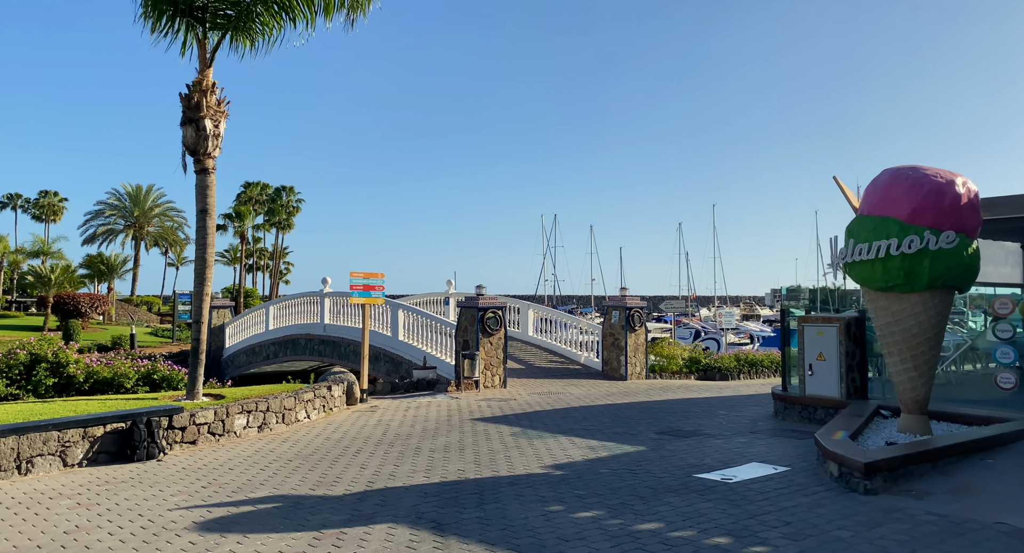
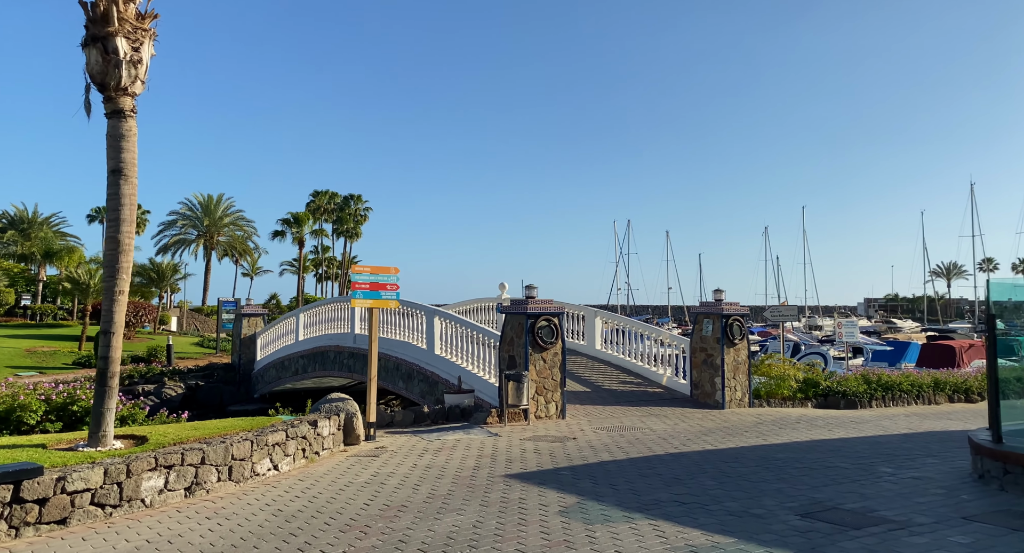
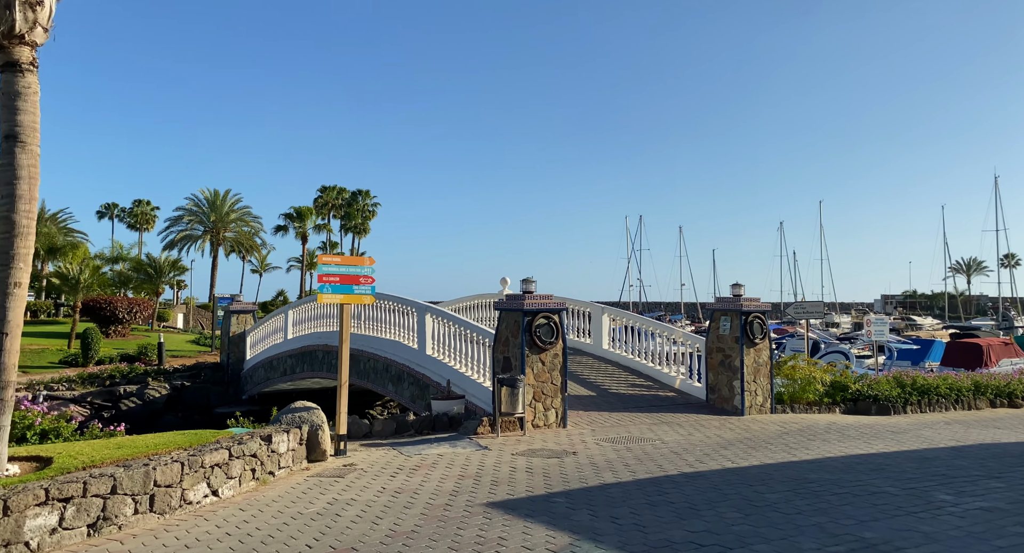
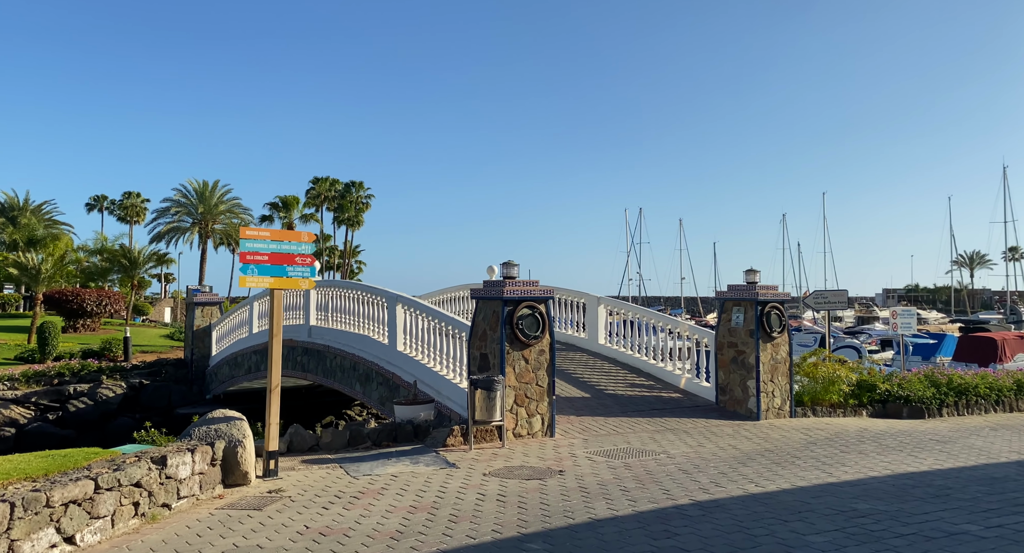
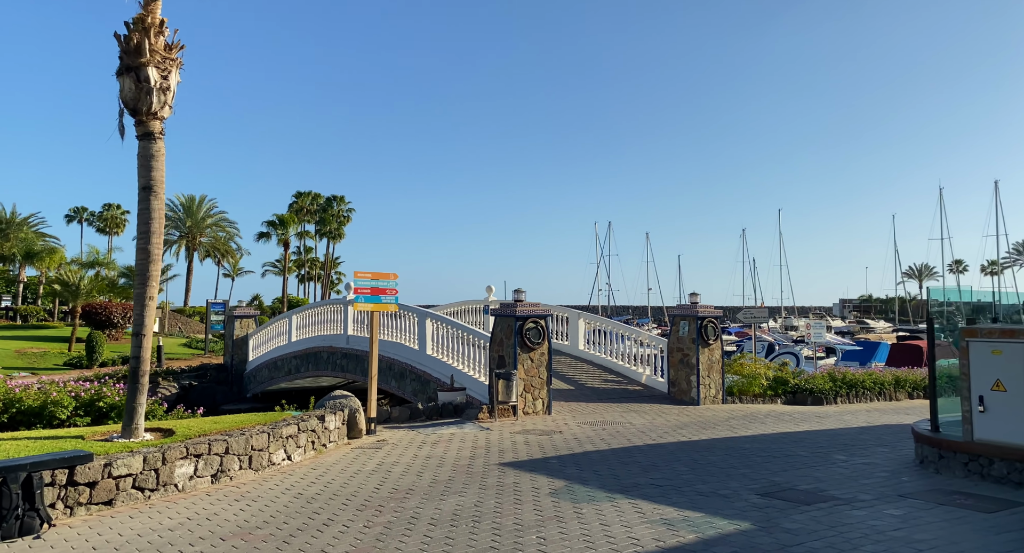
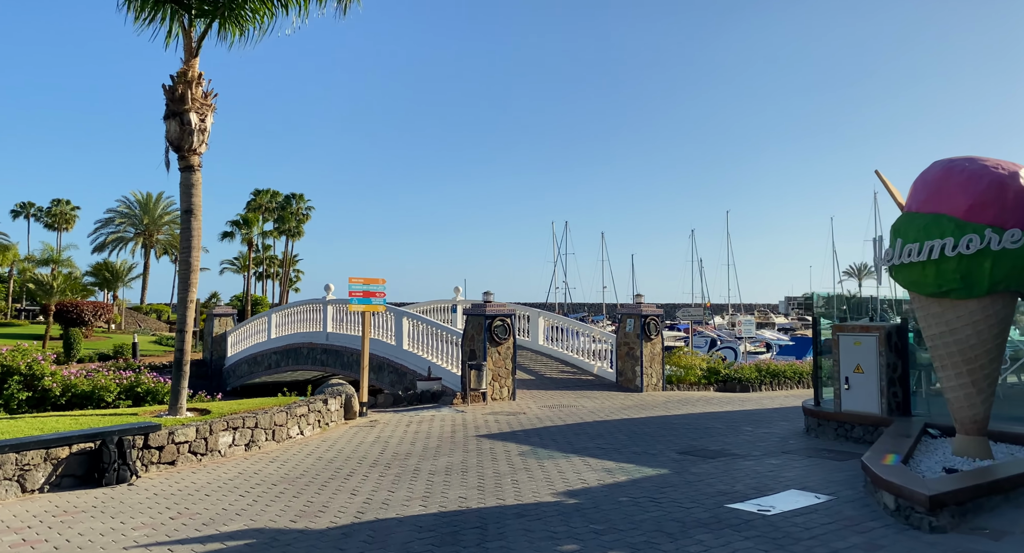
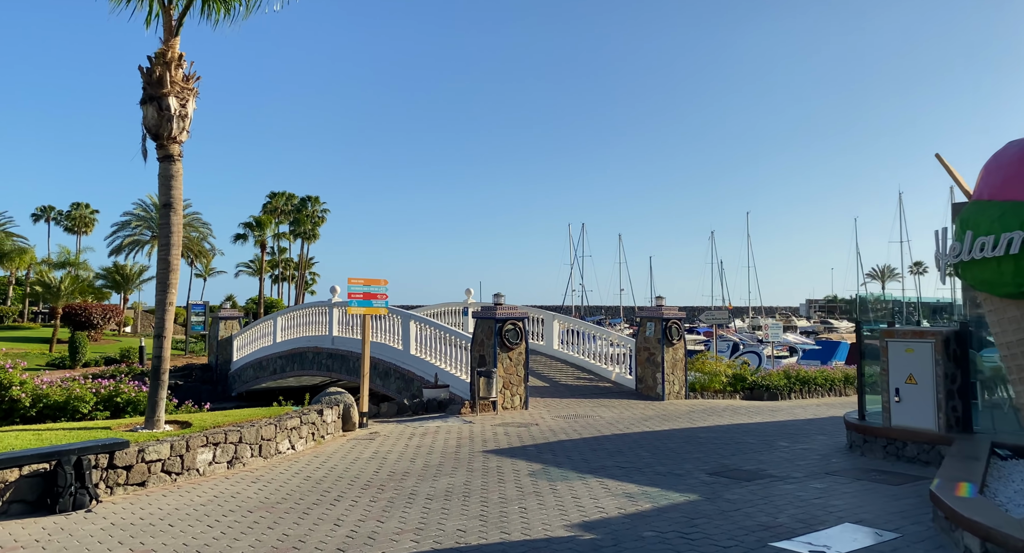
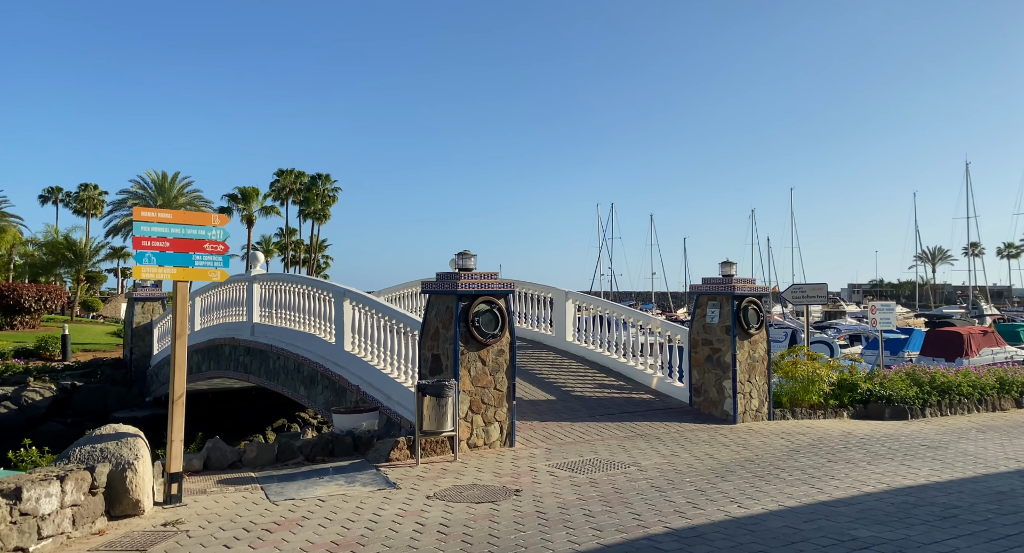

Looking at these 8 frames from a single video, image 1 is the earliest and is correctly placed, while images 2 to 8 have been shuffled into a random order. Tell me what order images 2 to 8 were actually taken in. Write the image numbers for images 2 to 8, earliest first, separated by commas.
6, 7, 5, 2, 3, 4, 8
